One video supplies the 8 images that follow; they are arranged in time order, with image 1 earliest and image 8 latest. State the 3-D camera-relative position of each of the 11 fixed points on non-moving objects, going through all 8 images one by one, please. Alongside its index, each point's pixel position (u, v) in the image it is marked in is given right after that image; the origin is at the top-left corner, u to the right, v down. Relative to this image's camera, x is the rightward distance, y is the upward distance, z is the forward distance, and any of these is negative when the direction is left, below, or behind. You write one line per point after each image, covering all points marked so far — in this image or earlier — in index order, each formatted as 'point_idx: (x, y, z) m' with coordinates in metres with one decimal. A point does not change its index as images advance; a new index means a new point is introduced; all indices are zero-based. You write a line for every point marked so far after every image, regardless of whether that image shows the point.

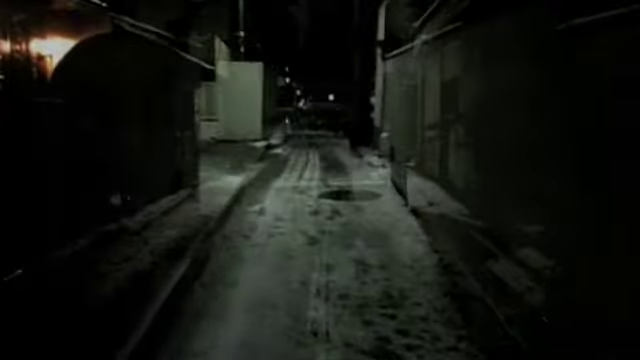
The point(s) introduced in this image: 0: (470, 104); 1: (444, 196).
0: (+5.4, +2.7, +15.7) m
1: (+4.9, -0.6, +17.0) m
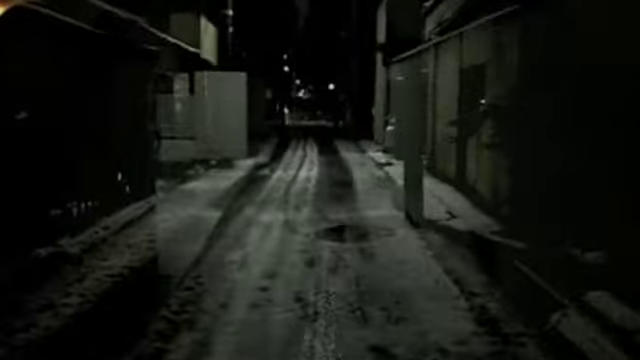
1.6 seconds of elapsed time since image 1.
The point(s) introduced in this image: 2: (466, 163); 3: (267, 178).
0: (+5.3, +2.5, +12.9) m
1: (+4.8, -0.8, +14.3) m
2: (+5.5, +0.6, +15.9) m
3: (-2.3, +0.1, +19.1) m
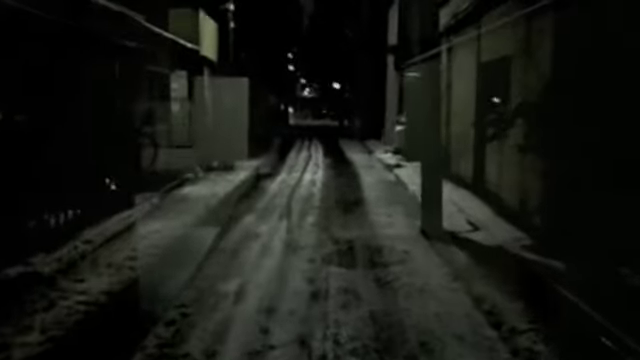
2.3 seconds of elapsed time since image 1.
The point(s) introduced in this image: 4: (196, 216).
0: (+5.5, +2.3, +11.6) m
1: (+5.0, -1.0, +12.9) m
2: (+5.7, +0.4, +14.6) m
3: (-2.1, -0.1, +17.9) m
4: (-3.6, -1.1, +12.5) m
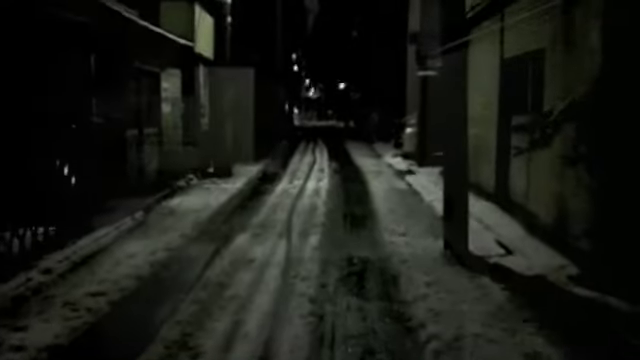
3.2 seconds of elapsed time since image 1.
0: (+5.6, +2.0, +9.8) m
1: (+5.1, -1.3, +11.2) m
2: (+5.9, +0.1, +12.9) m
3: (-1.9, -0.4, +16.3) m
4: (-3.5, -1.4, +10.9) m
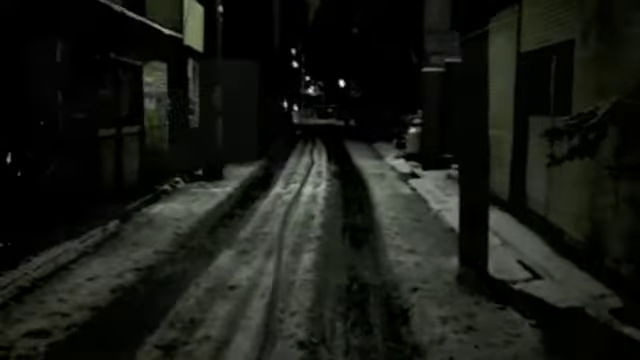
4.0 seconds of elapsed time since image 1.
0: (+5.5, +1.8, +8.4) m
1: (+5.0, -1.5, +9.8) m
2: (+5.8, -0.1, +11.5) m
3: (-2.0, -0.5, +14.9) m
4: (-3.6, -1.6, +9.5) m
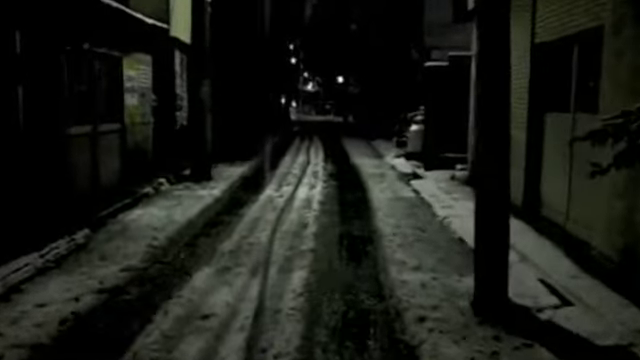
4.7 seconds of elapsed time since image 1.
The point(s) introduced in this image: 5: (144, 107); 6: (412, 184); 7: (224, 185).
0: (+5.4, +1.7, +7.2) m
1: (+4.9, -1.6, +8.7) m
2: (+5.6, -0.2, +10.3) m
3: (-2.1, -0.6, +13.7) m
4: (-3.8, -1.7, +8.3) m
5: (-6.6, +2.7, +16.0) m
6: (+3.5, -0.1, +16.1) m
7: (-3.6, -0.2, +15.8) m
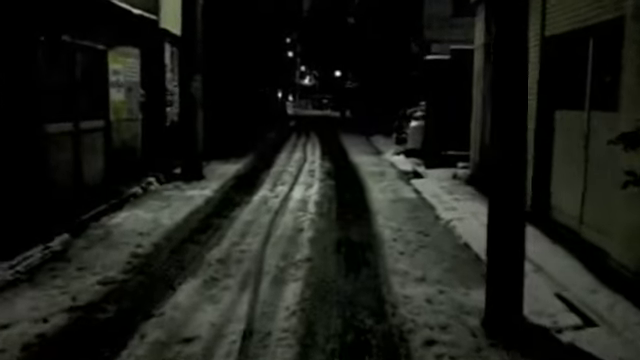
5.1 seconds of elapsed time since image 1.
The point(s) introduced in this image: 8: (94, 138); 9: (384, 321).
0: (+5.3, +1.6, +6.6) m
1: (+4.8, -1.7, +8.0) m
2: (+5.5, -0.3, +9.7) m
3: (-2.2, -0.6, +13.0) m
4: (-3.8, -1.8, +7.6) m
5: (-6.7, +2.8, +15.2) m
6: (+3.3, -0.1, +15.4) m
7: (-3.7, -0.2, +15.1) m
8: (-6.8, +1.3, +13.0) m
9: (+0.9, -2.1, +6.4) m
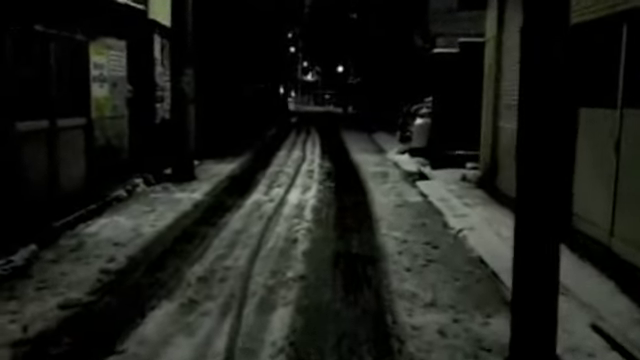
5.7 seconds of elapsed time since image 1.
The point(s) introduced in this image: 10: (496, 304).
0: (+5.2, +1.4, +5.5) m
1: (+4.7, -1.8, +7.0) m
2: (+5.5, -0.4, +8.6) m
3: (-2.3, -0.7, +11.9) m
4: (-3.9, -1.9, +6.6) m
5: (-6.7, +2.7, +14.2) m
6: (+3.3, -0.2, +14.3) m
7: (-3.7, -0.2, +14.1) m
8: (-6.9, +1.2, +12.0) m
9: (+0.8, -2.2, +5.4) m
10: (+2.7, -1.9, +6.7) m
